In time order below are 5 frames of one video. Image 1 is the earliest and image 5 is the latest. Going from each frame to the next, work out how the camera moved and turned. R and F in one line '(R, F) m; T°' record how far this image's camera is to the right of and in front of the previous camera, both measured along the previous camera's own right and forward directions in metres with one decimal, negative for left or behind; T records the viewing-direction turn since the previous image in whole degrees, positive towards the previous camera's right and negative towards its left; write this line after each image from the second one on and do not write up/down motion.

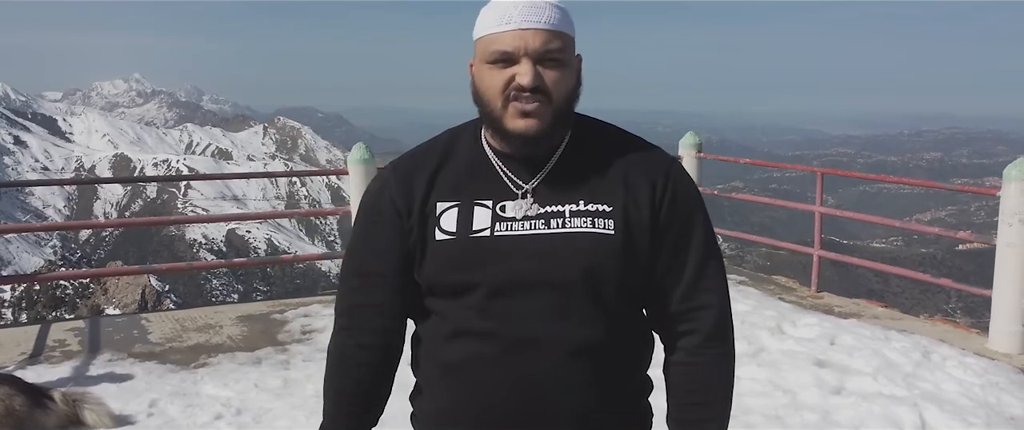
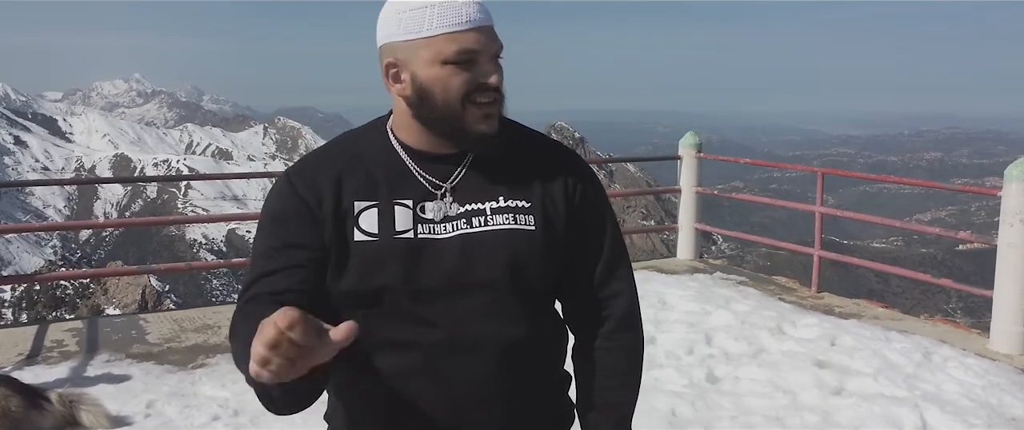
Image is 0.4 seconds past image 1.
(0.0, 0.0) m; 0°
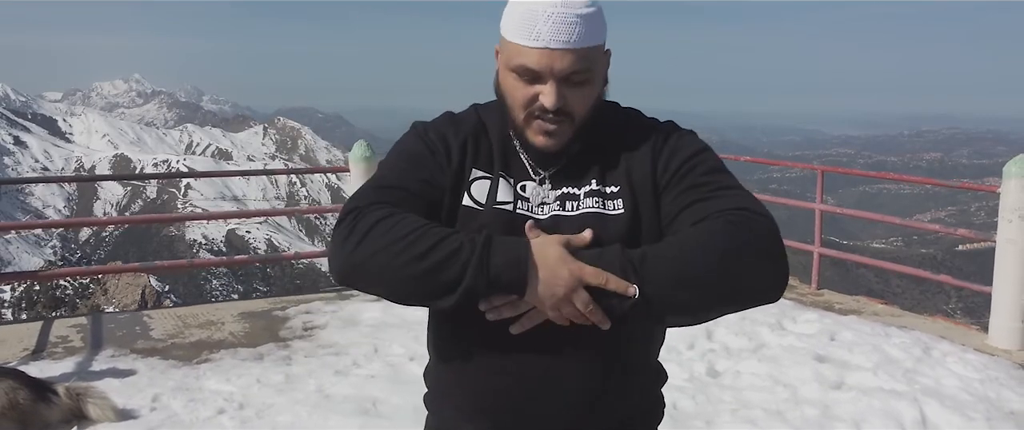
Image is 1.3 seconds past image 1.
(0.0, 0.0) m; 0°
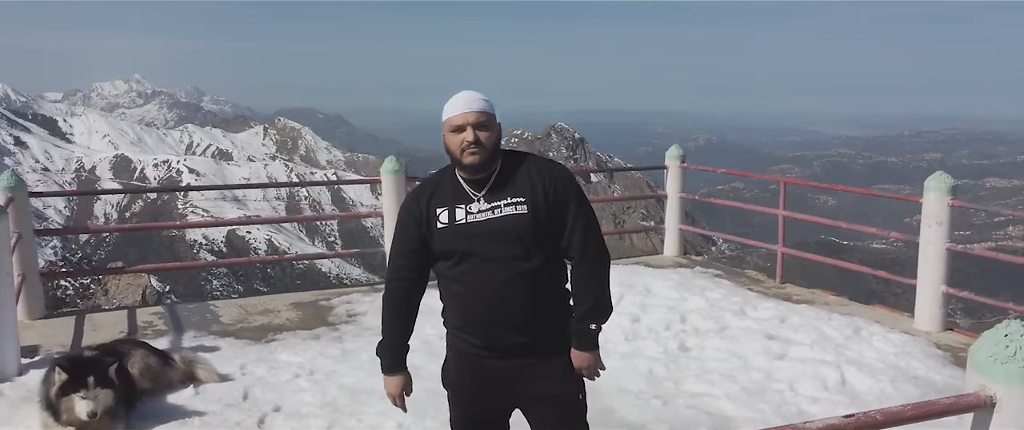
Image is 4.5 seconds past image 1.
(-0.1, -1.0) m; 0°
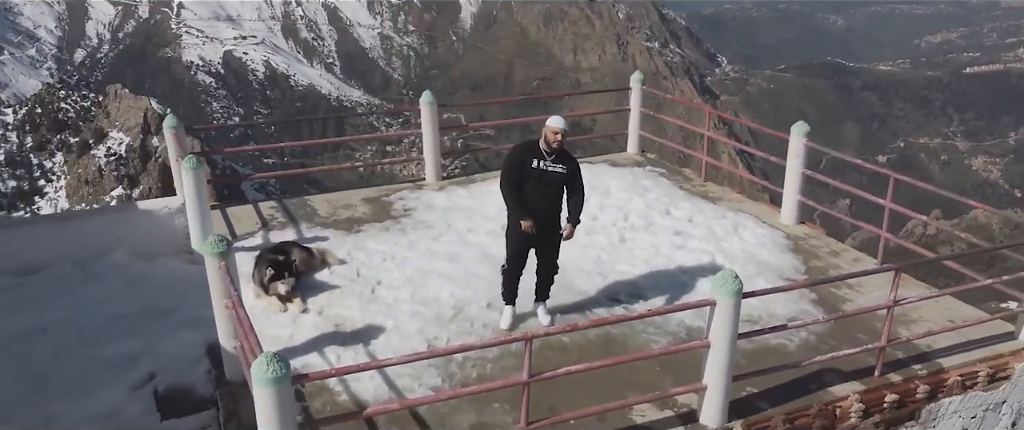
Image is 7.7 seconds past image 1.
(0.0, -2.6) m; 0°
